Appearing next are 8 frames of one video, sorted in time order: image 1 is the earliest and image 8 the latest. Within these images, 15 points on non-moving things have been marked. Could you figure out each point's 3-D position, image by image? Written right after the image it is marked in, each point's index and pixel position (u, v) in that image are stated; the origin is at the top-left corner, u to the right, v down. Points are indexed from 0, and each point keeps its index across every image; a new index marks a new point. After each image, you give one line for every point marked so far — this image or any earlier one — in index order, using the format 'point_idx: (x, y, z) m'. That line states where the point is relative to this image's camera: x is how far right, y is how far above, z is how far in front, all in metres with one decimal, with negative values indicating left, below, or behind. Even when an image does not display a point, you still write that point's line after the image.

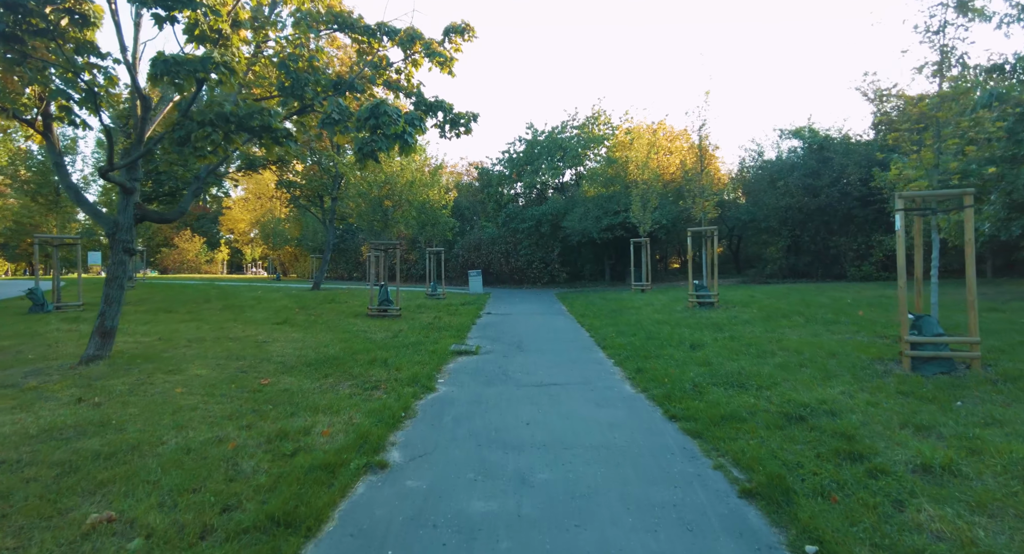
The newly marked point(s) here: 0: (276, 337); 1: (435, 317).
0: (-4.6, -1.2, +10.1) m
1: (-2.2, -1.2, +14.6) m
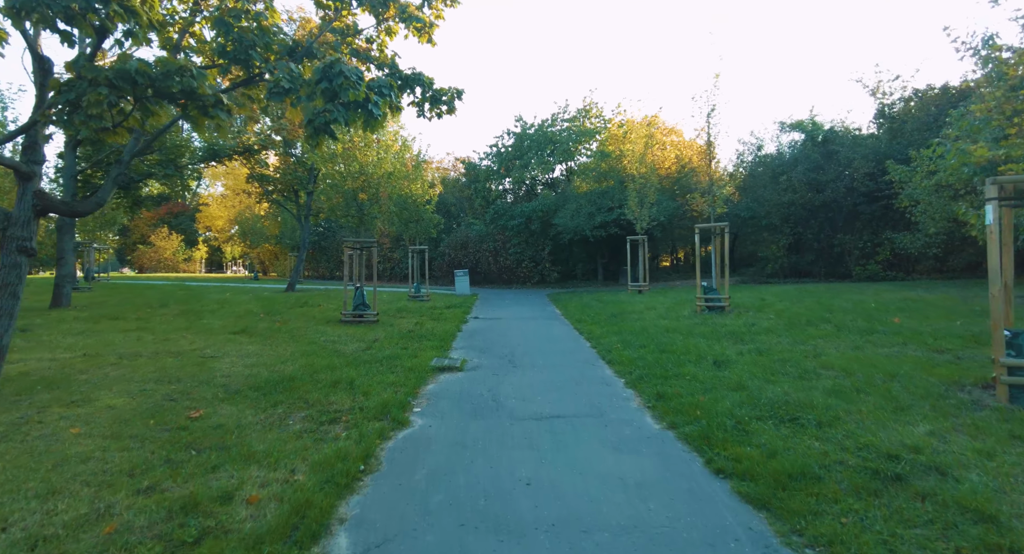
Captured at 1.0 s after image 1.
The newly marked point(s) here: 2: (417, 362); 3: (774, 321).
0: (-4.7, -1.2, +8.7) m
1: (-2.4, -1.2, +13.2) m
2: (-1.5, -1.4, +8.4) m
3: (+5.1, -0.9, +10.2) m
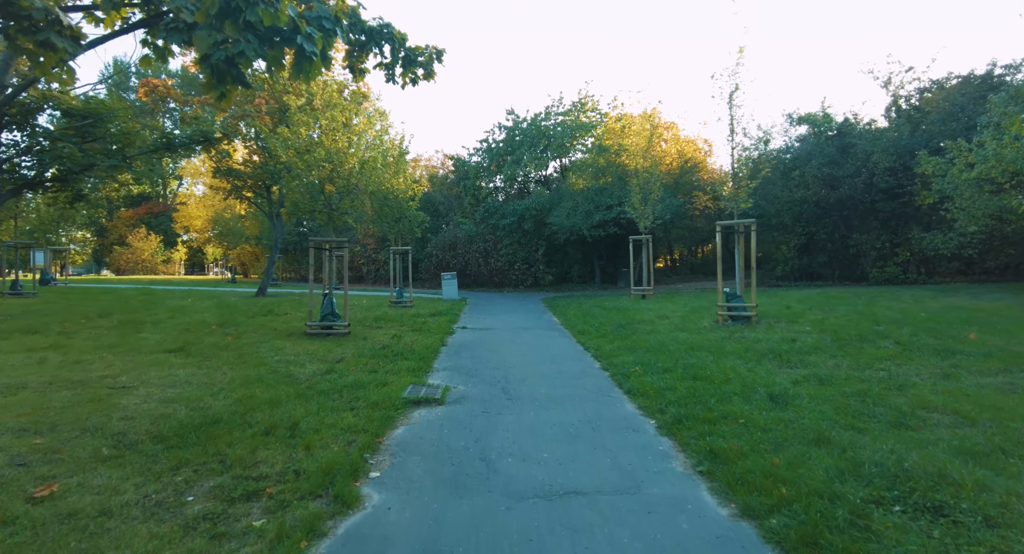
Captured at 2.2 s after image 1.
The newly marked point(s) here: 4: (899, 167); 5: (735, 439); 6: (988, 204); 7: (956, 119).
0: (-4.8, -1.3, +6.9) m
1: (-2.6, -1.3, +11.4) m
2: (-1.6, -1.5, +6.7) m
3: (+5.0, -1.0, +8.6) m
4: (+13.9, +4.0, +18.7) m
5: (+1.9, -1.4, +4.5) m
6: (+12.0, +1.9, +13.2) m
7: (+14.8, +5.3, +17.5) m
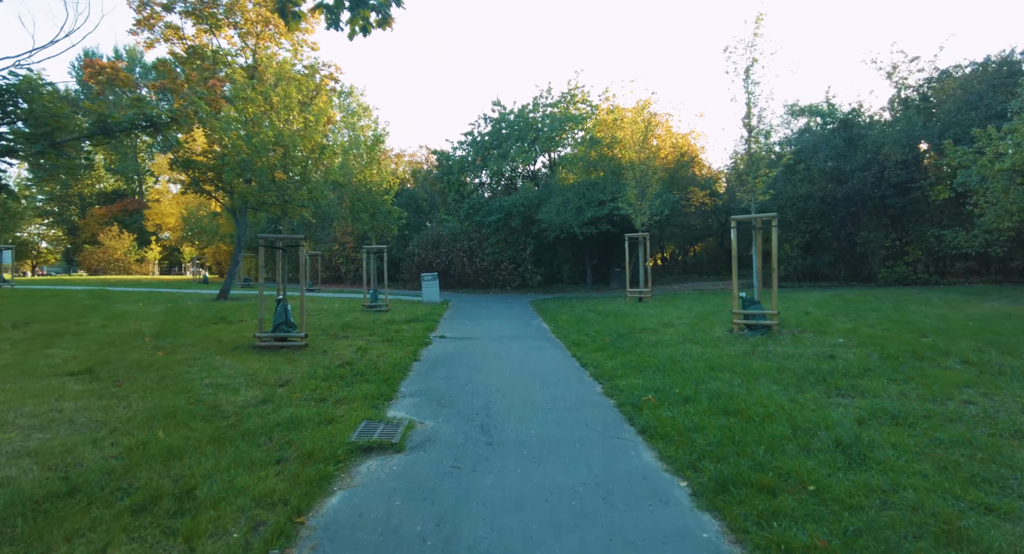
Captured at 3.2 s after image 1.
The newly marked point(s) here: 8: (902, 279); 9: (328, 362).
0: (-5.0, -1.4, +5.3) m
1: (-2.9, -1.4, +9.9) m
2: (-1.8, -1.5, +5.1) m
3: (+4.8, -1.0, +7.2) m
4: (+13.4, +4.0, +17.6) m
5: (+1.8, -1.5, +3.1) m
6: (+11.7, +1.8, +12.0) m
7: (+14.4, +5.3, +16.4) m
8: (+13.6, -0.1, +18.3) m
9: (-3.1, -1.4, +8.7) m
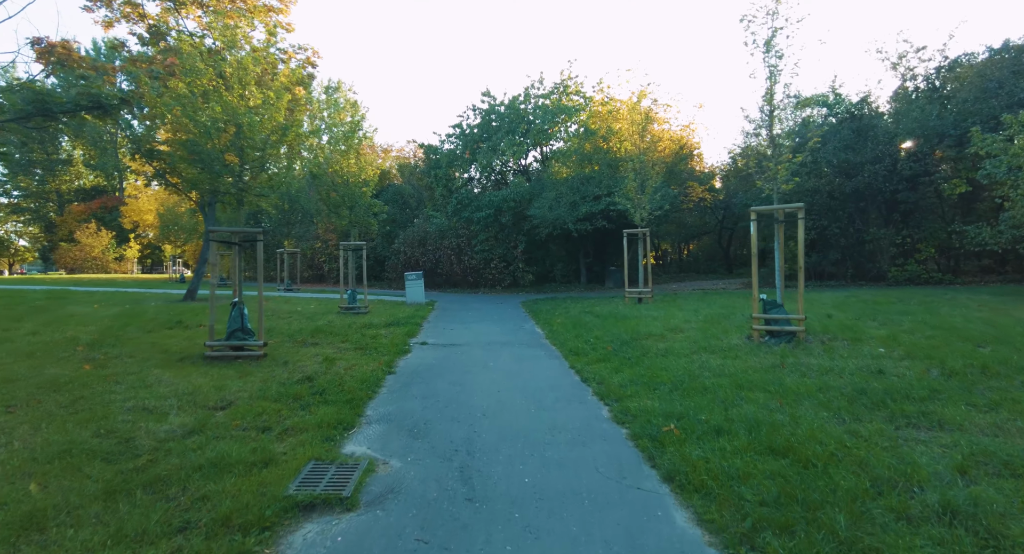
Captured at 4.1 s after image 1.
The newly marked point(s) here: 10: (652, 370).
0: (-5.1, -1.4, +4.0) m
1: (-3.1, -1.4, +8.6) m
2: (-1.9, -1.5, +3.9) m
3: (+4.6, -1.0, +6.1) m
4: (+13.1, +4.0, +16.6) m
5: (+1.7, -1.5, +1.9) m
6: (+11.5, +1.8, +11.0) m
7: (+14.1, +5.3, +15.4) m
8: (+13.3, 0.0, +17.3) m
9: (-3.2, -1.4, +7.4) m
10: (+1.9, -1.2, +7.0) m
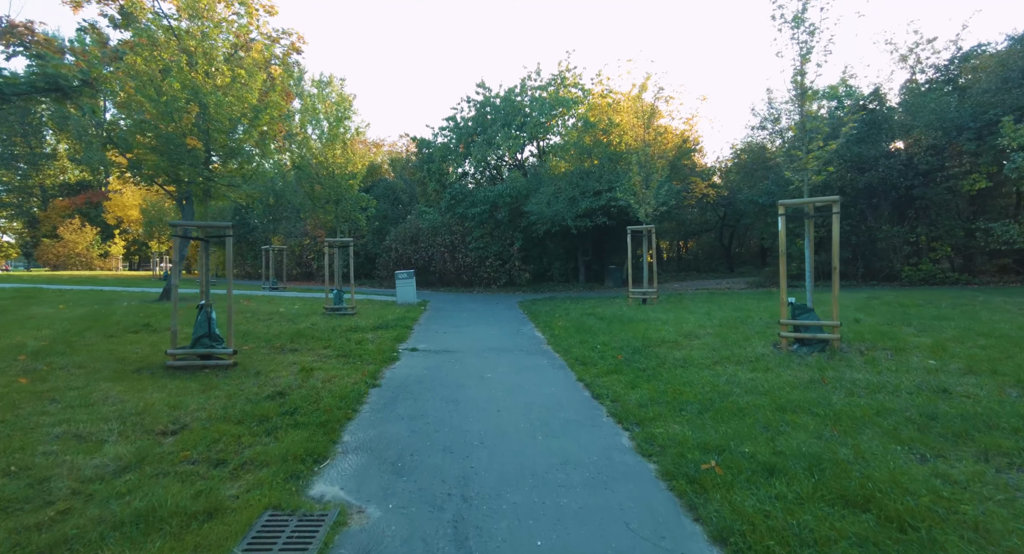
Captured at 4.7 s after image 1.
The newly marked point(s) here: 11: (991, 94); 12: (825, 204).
0: (-5.1, -1.4, +3.0) m
1: (-3.1, -1.4, +7.7) m
2: (-1.8, -1.6, +3.0) m
3: (+4.7, -1.0, +5.2) m
4: (+13.0, +4.0, +15.8) m
5: (+1.8, -1.5, +1.1) m
6: (+11.4, +1.8, +10.3) m
7: (+14.0, +5.3, +14.7) m
8: (+13.2, 0.0, +16.6) m
9: (-3.2, -1.4, +6.5) m
10: (+1.9, -1.3, +6.2) m
11: (+13.6, +5.2, +14.9) m
12: (+4.5, +1.0, +7.5) m
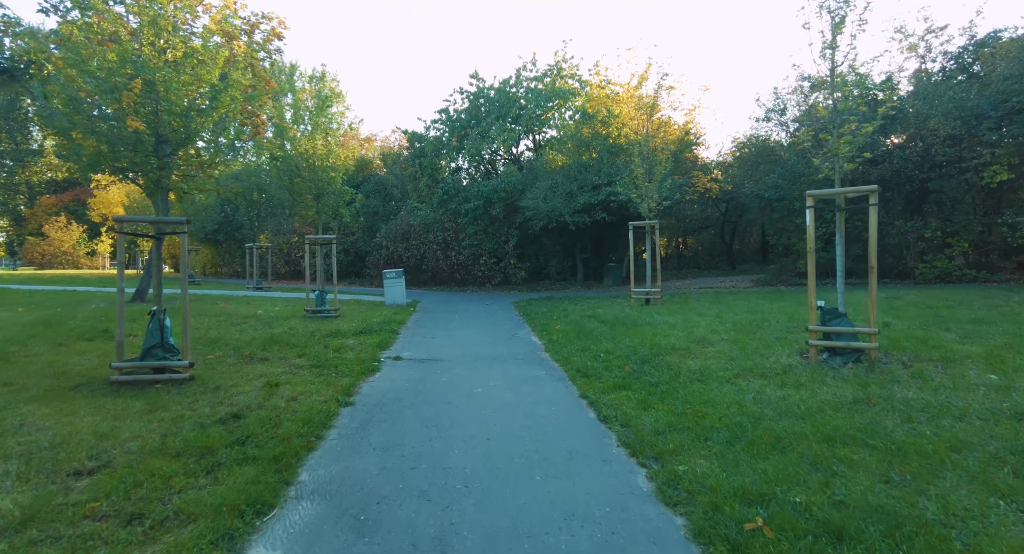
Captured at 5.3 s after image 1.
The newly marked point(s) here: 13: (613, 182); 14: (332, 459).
0: (-5.1, -1.5, +2.1) m
1: (-3.2, -1.4, +6.8) m
2: (-1.9, -1.6, +2.1) m
3: (+4.6, -1.1, +4.4) m
4: (+12.9, +4.1, +15.0) m
5: (+1.8, -1.6, +0.2) m
6: (+11.3, +1.9, +9.4) m
7: (+13.9, +5.4, +13.8) m
8: (+13.0, 0.0, +15.8) m
9: (-3.3, -1.5, +5.6) m
10: (+1.8, -1.3, +5.3) m
11: (+13.5, +5.3, +14.0) m
12: (+4.4, +1.0, +6.7) m
13: (+3.7, +3.5, +19.5) m
14: (-1.6, -1.6, +4.6) m
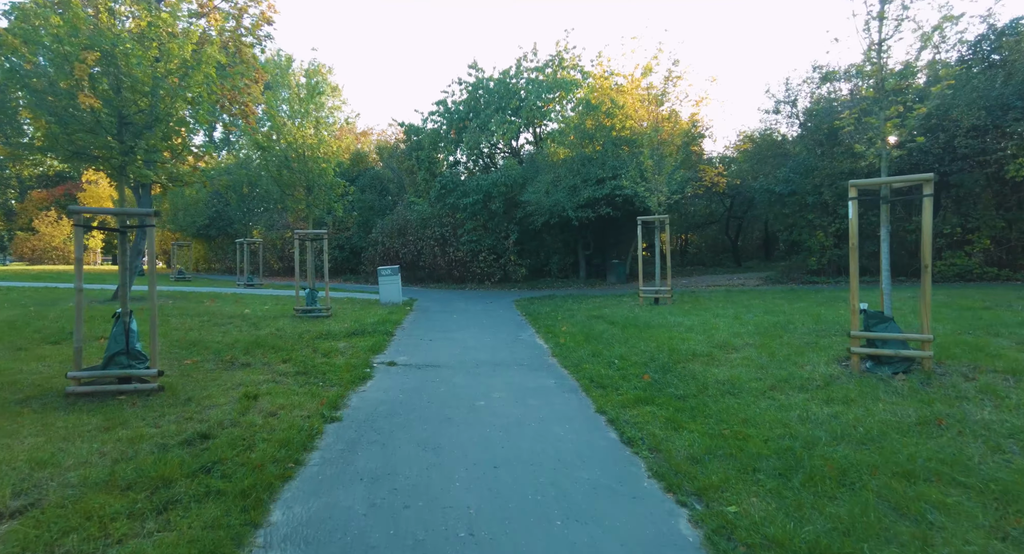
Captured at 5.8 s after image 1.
0: (-5.0, -1.5, +1.4) m
1: (-3.1, -1.4, +6.1) m
2: (-1.8, -1.6, +1.4) m
3: (+4.7, -1.1, +3.7) m
4: (+12.9, +4.1, +14.3) m
5: (+1.9, -1.6, -0.5) m
6: (+11.4, +1.9, +8.8) m
7: (+13.9, +5.4, +13.2) m
8: (+13.1, +0.1, +15.1) m
9: (-3.2, -1.5, +4.9) m
10: (+1.9, -1.3, +4.6) m
11: (+13.5, +5.3, +13.4) m
12: (+4.5, +1.0, +6.0) m
13: (+3.8, +3.6, +18.8) m
14: (-1.5, -1.6, +3.9) m
